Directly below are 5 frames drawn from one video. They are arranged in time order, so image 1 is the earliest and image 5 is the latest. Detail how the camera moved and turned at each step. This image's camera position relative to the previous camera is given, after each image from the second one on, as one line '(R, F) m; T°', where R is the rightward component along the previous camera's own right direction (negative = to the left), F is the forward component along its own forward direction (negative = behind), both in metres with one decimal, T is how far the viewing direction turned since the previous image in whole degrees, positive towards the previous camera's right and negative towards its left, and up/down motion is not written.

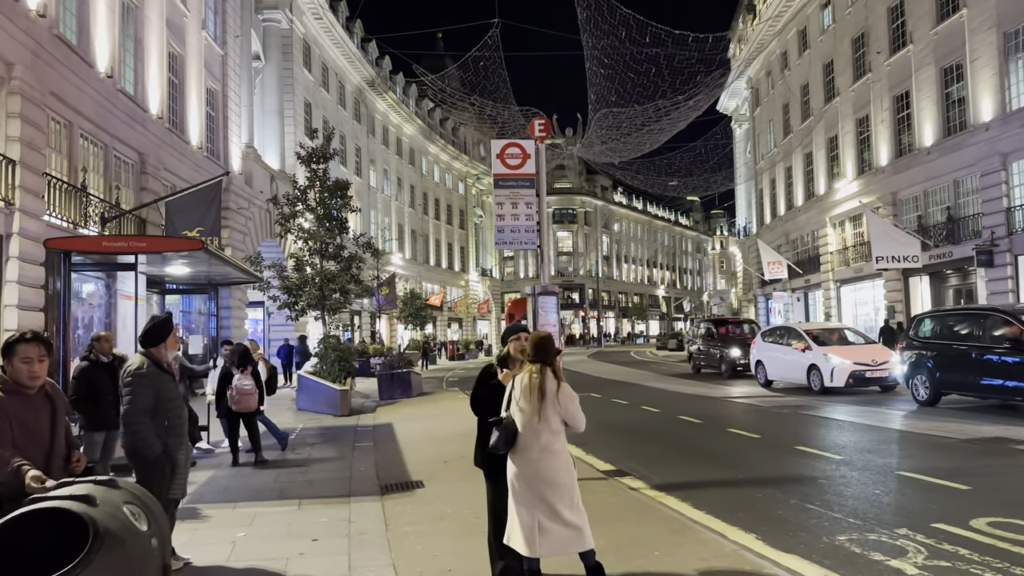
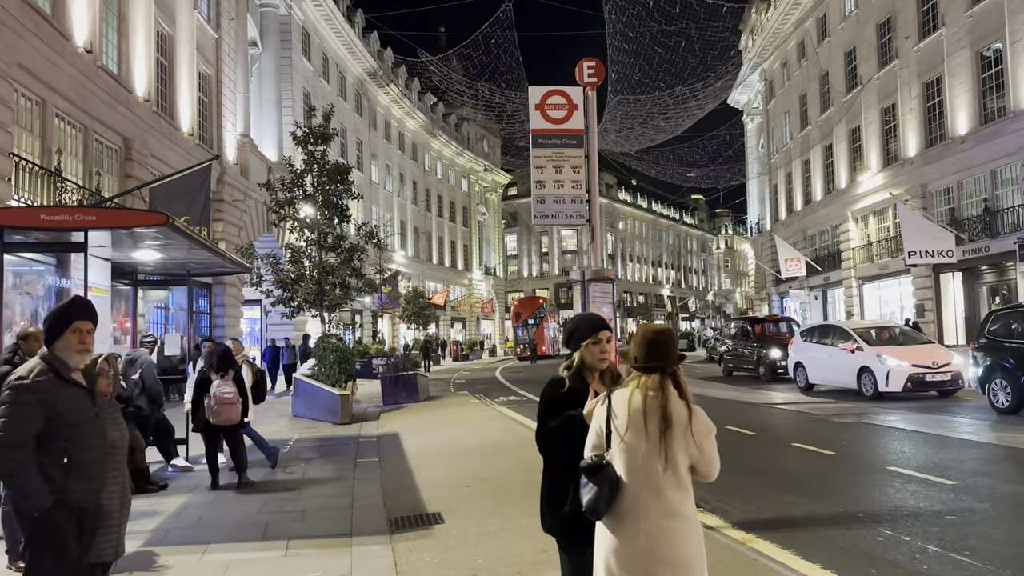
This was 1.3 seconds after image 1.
(-0.3, +1.5) m; 0°
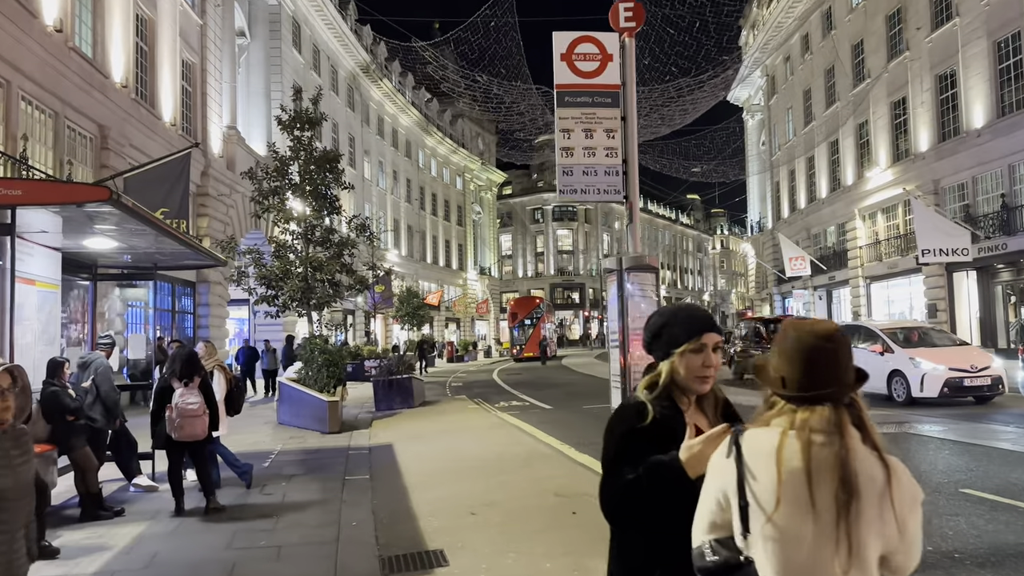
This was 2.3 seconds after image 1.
(-0.2, +1.1) m; +1°
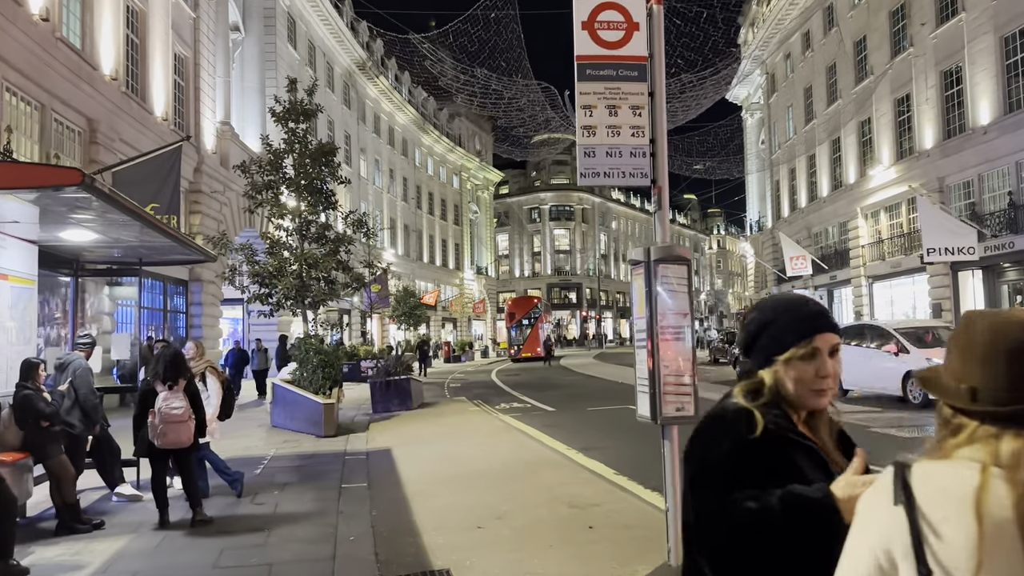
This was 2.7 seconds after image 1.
(-0.1, +0.5) m; 0°
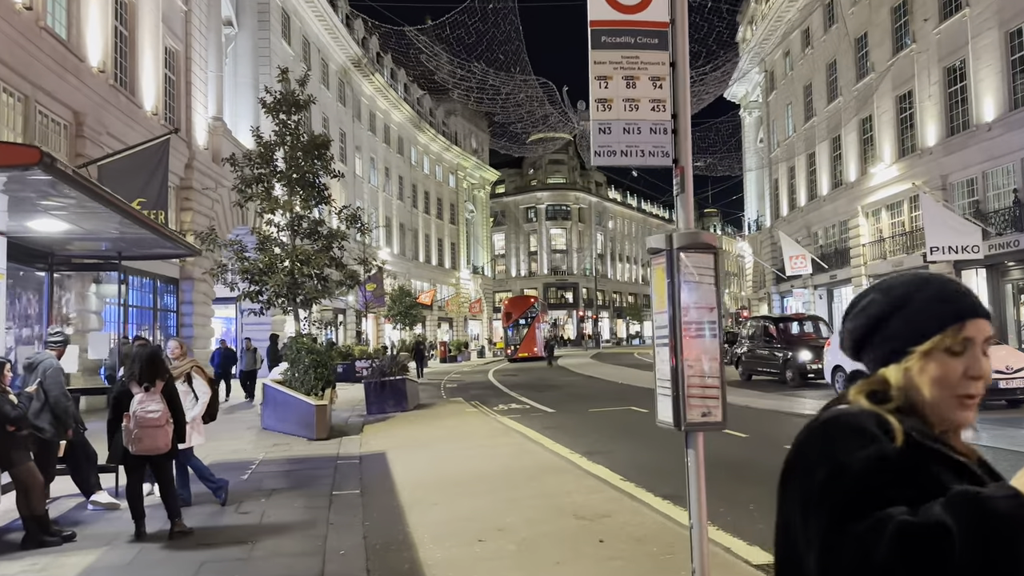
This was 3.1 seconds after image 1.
(-0.1, +0.4) m; 0°
